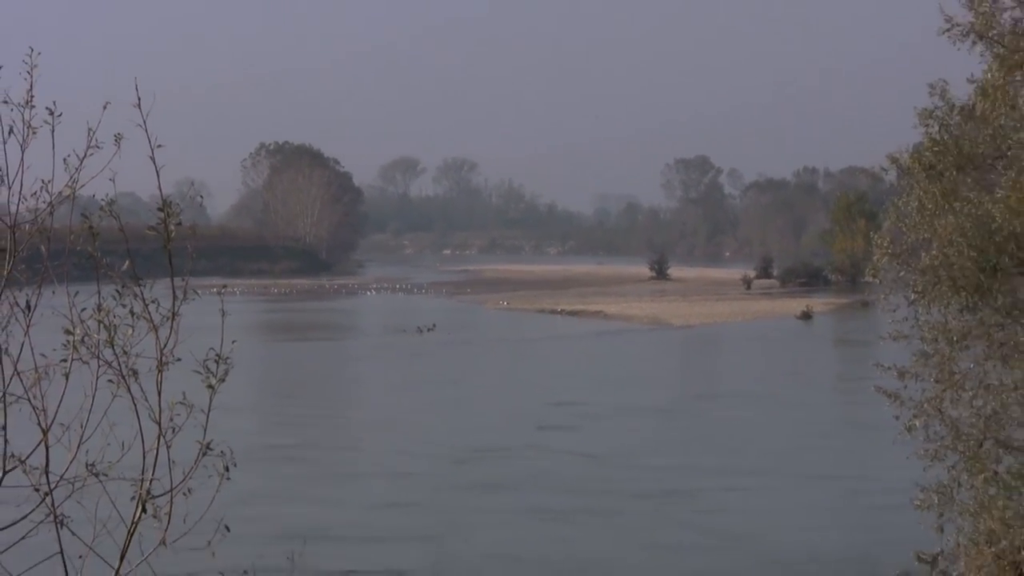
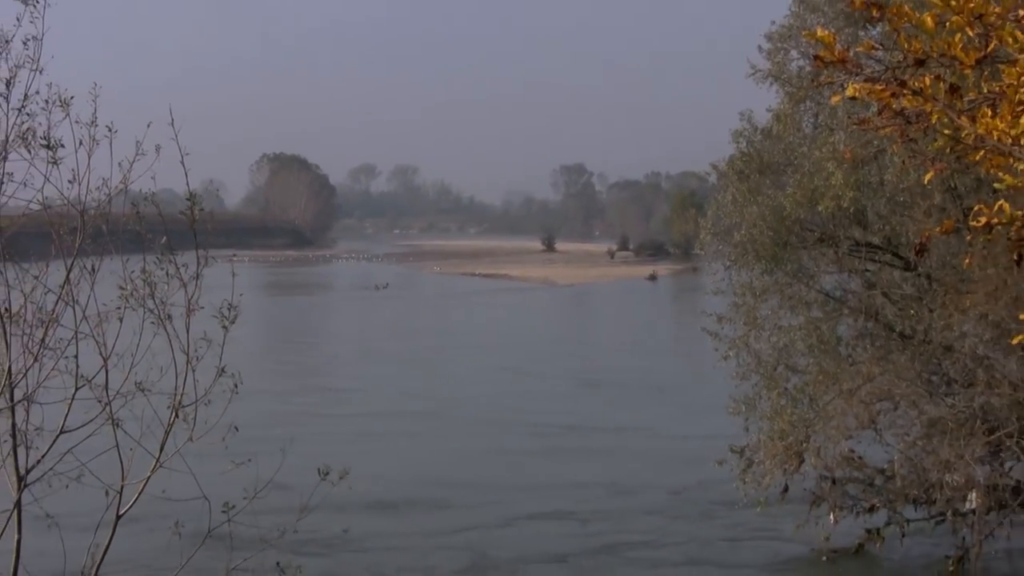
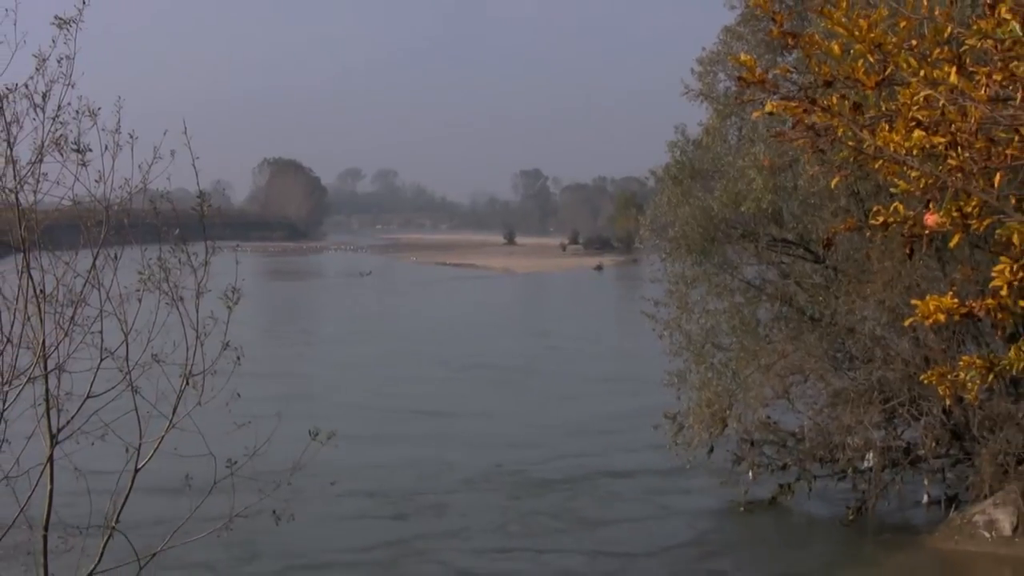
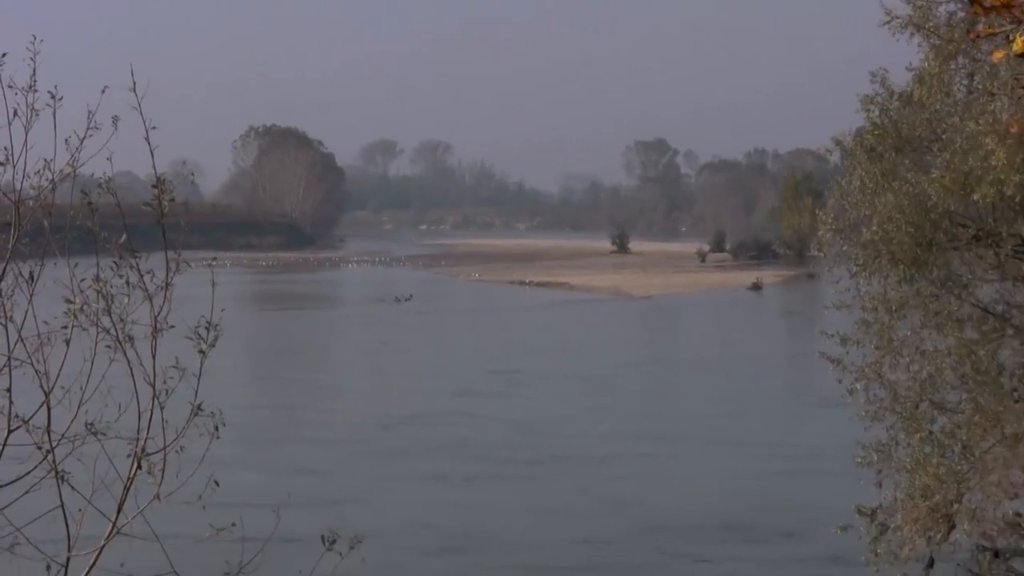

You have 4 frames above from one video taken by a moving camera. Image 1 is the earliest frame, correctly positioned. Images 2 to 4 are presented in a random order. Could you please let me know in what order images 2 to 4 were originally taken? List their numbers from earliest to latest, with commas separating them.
4, 2, 3
